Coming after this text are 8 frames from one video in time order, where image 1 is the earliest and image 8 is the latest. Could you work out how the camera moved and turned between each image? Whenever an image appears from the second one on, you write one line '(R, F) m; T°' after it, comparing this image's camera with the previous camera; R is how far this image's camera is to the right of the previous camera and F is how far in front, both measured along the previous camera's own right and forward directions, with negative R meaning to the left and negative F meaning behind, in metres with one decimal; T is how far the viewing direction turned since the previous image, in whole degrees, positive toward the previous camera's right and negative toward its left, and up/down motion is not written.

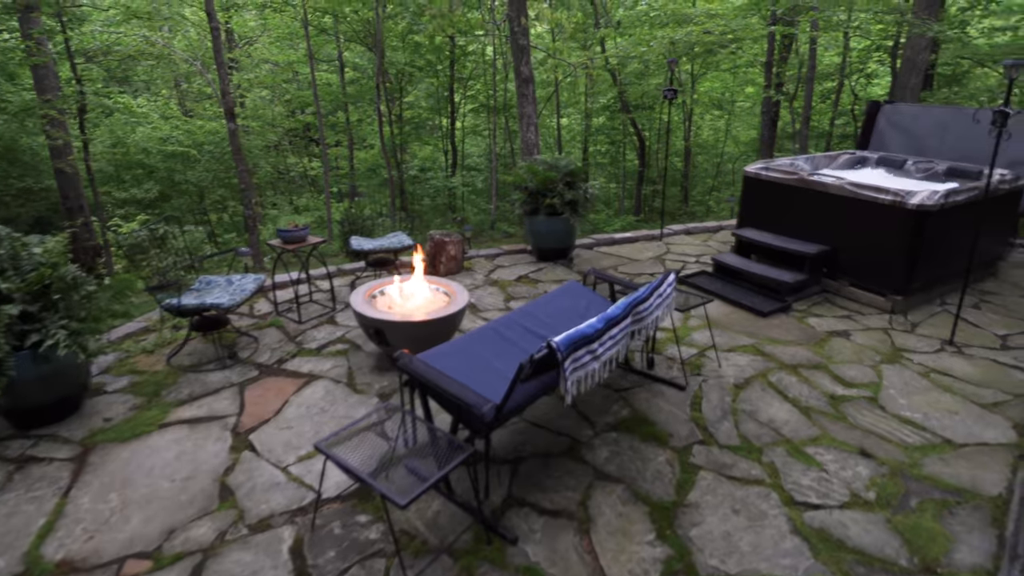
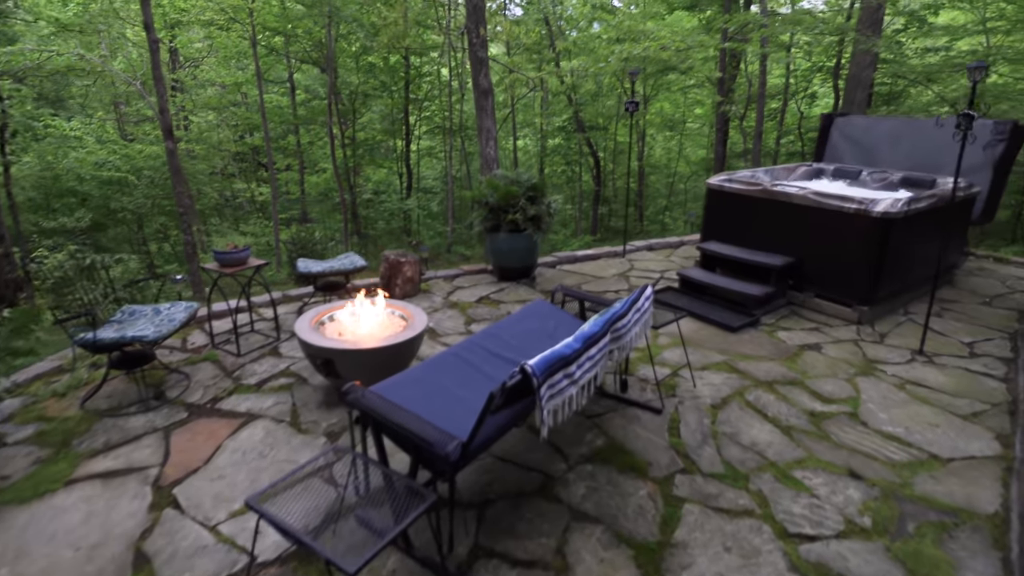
(0.0, +0.2) m; +4°
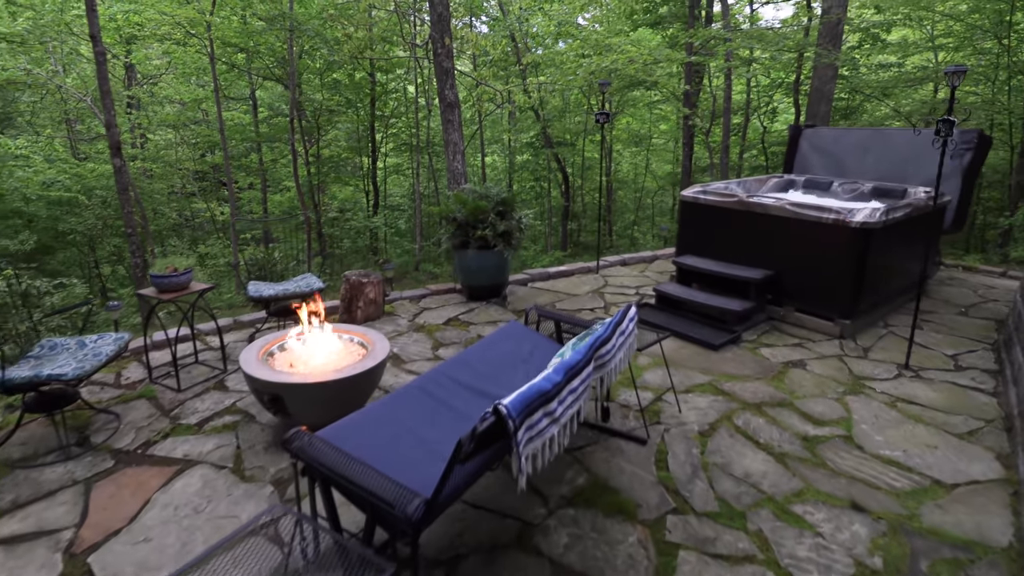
(0.0, +0.2) m; +3°
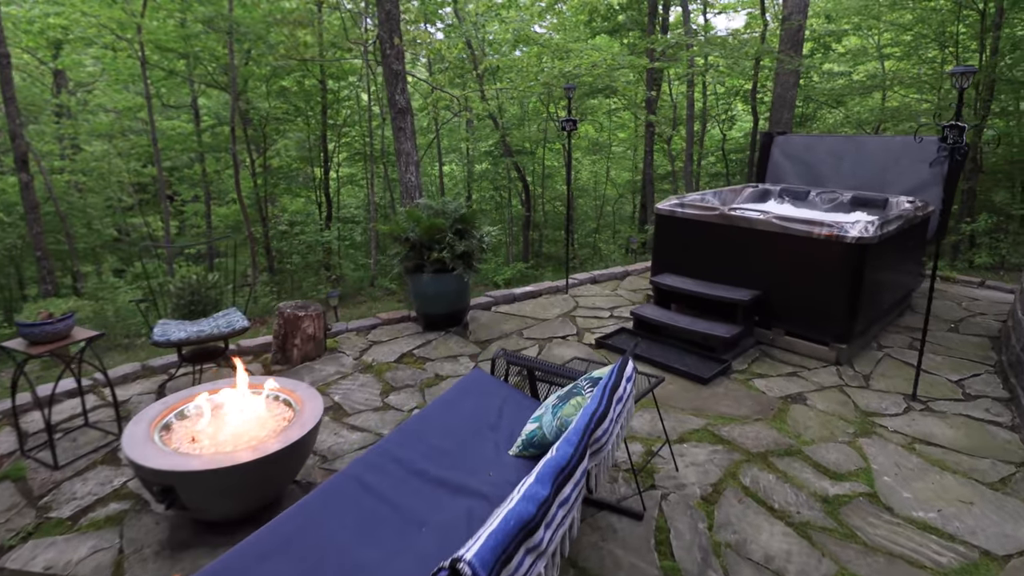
(0.0, +0.5) m; +4°
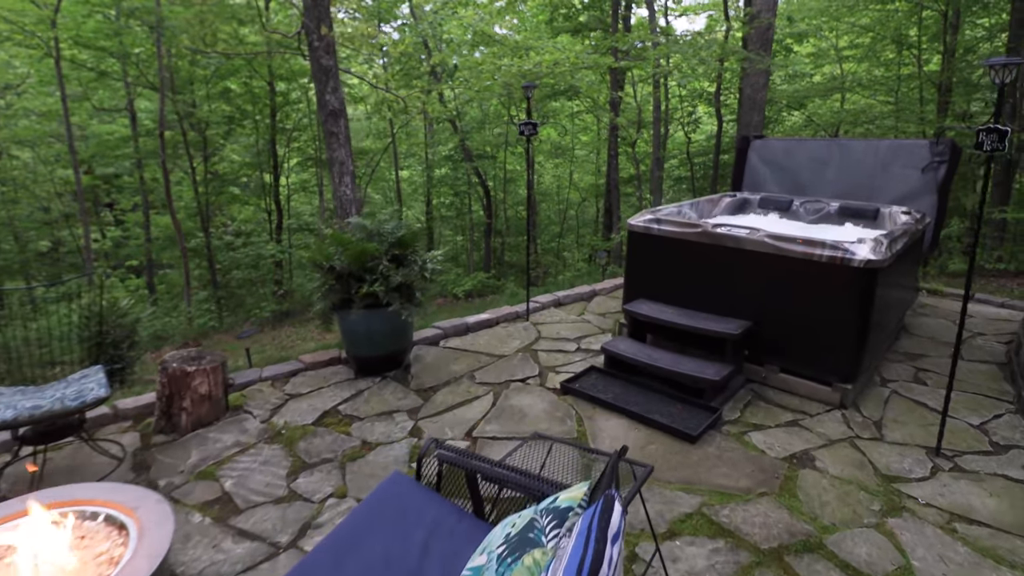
(+0.1, +0.6) m; +3°
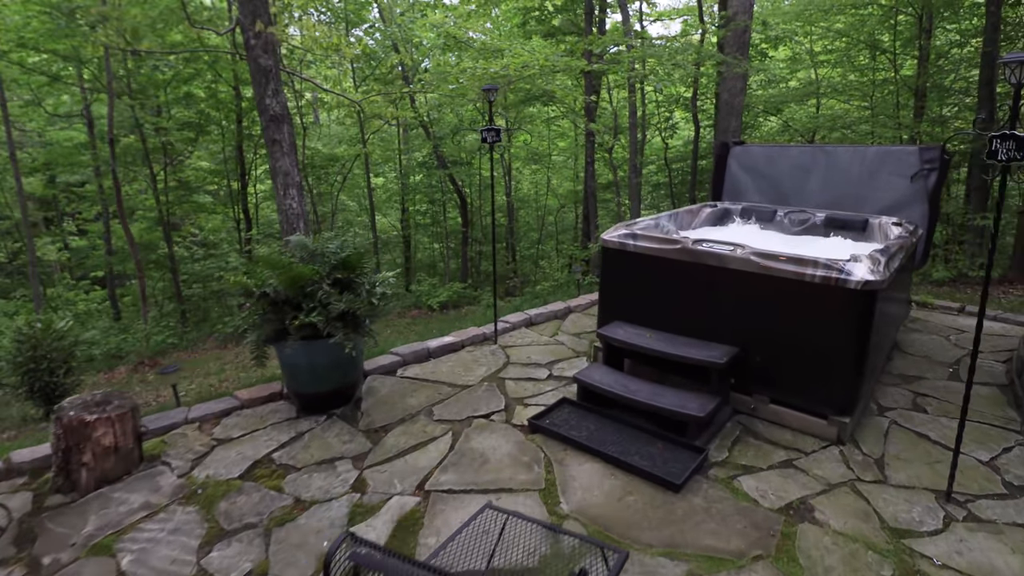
(+0.1, +0.4) m; +2°
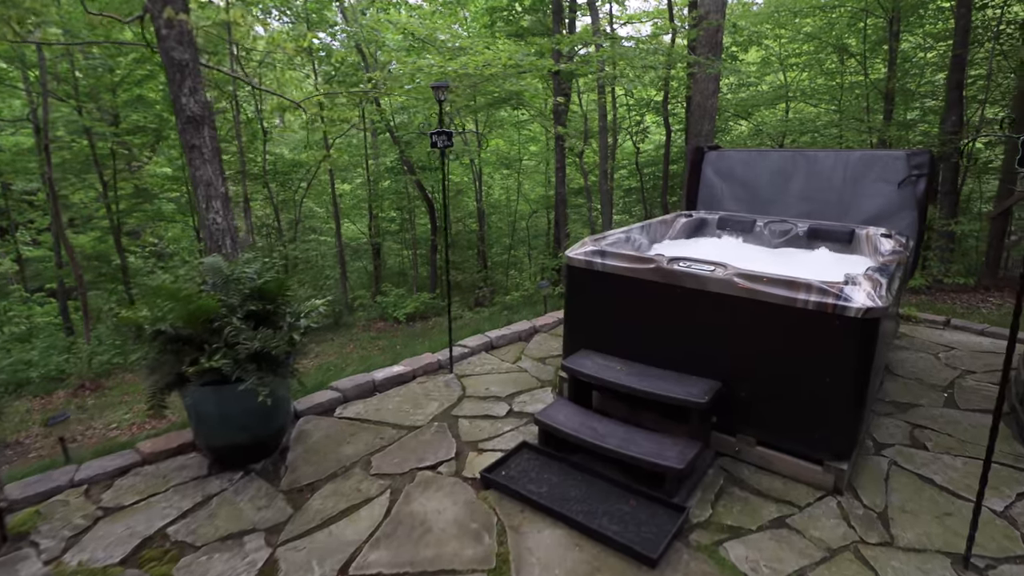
(+0.1, +0.4) m; +2°
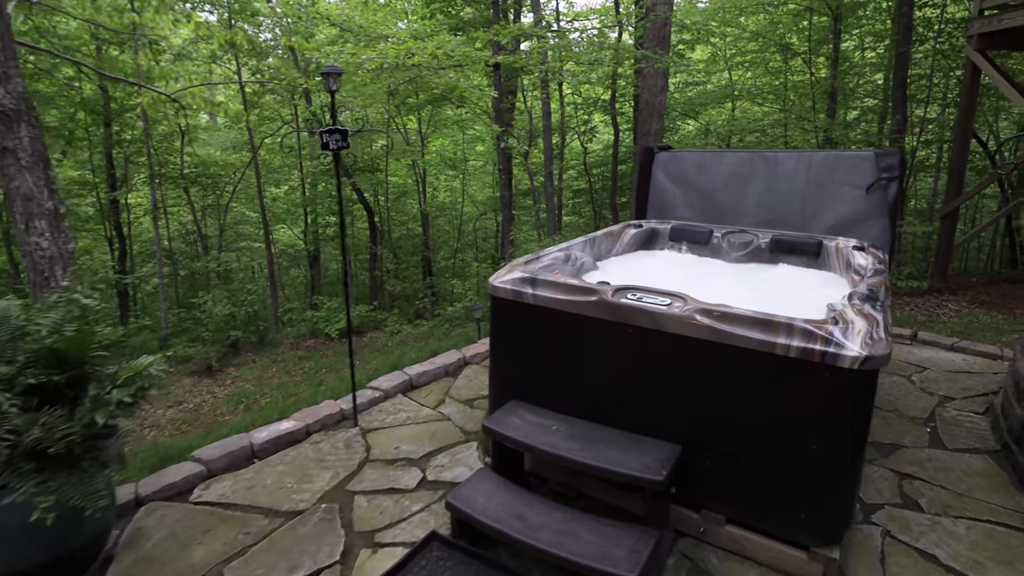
(+0.2, +0.6) m; +4°
